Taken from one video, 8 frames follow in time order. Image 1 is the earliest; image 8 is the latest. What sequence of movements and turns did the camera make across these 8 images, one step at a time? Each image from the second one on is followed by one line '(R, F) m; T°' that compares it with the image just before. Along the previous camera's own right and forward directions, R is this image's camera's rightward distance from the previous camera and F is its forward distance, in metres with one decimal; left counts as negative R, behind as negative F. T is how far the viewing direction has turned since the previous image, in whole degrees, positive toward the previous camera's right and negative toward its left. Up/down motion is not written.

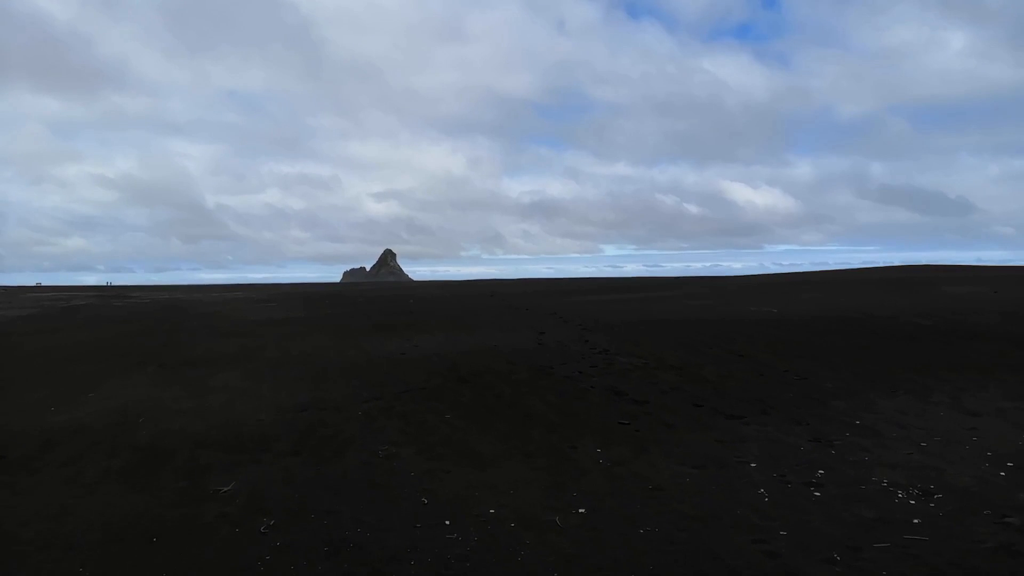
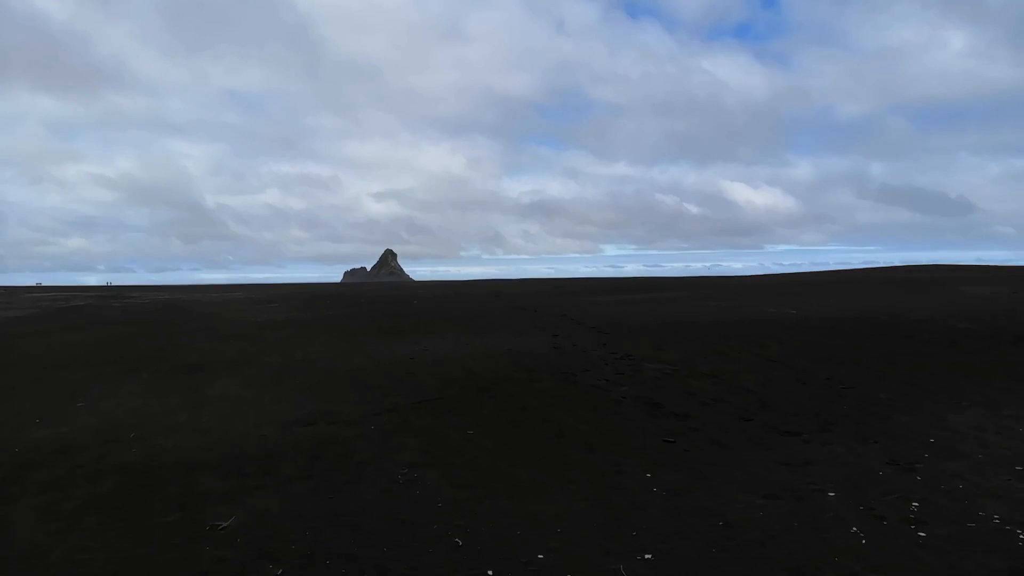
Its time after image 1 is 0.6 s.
(-0.3, +0.8) m; 0°
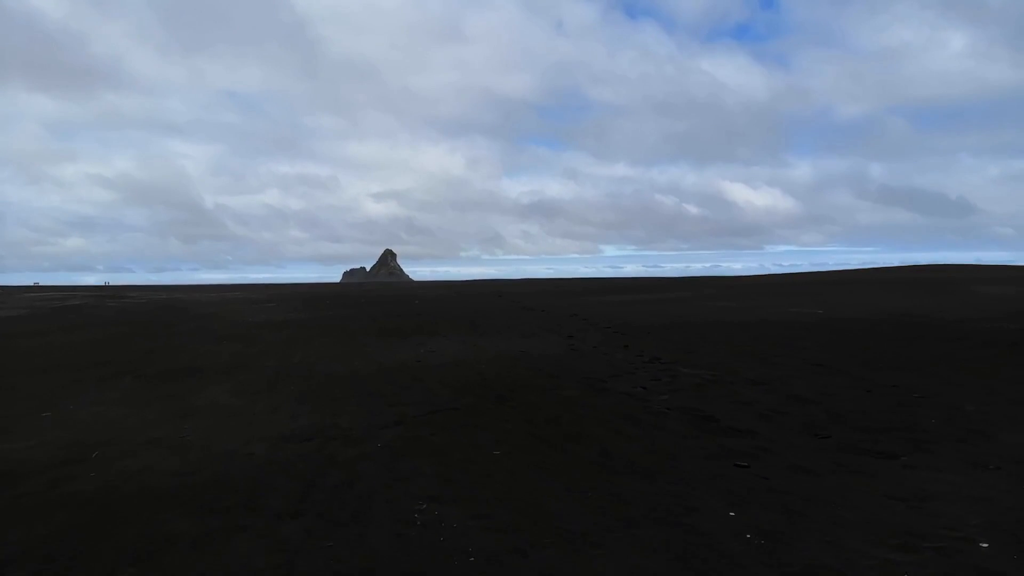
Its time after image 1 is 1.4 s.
(-0.3, +1.3) m; 0°
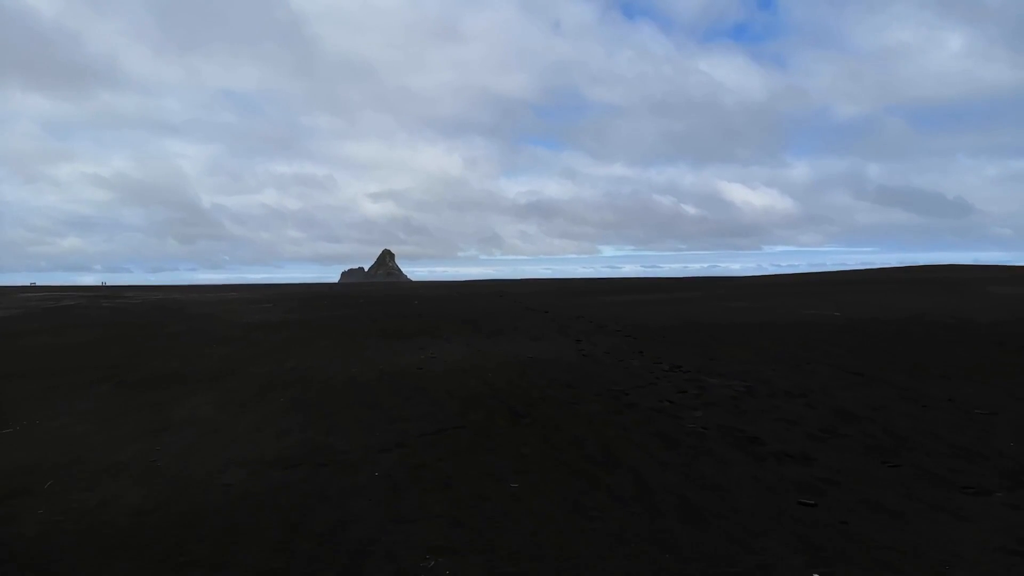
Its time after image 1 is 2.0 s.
(-0.2, +1.0) m; 0°
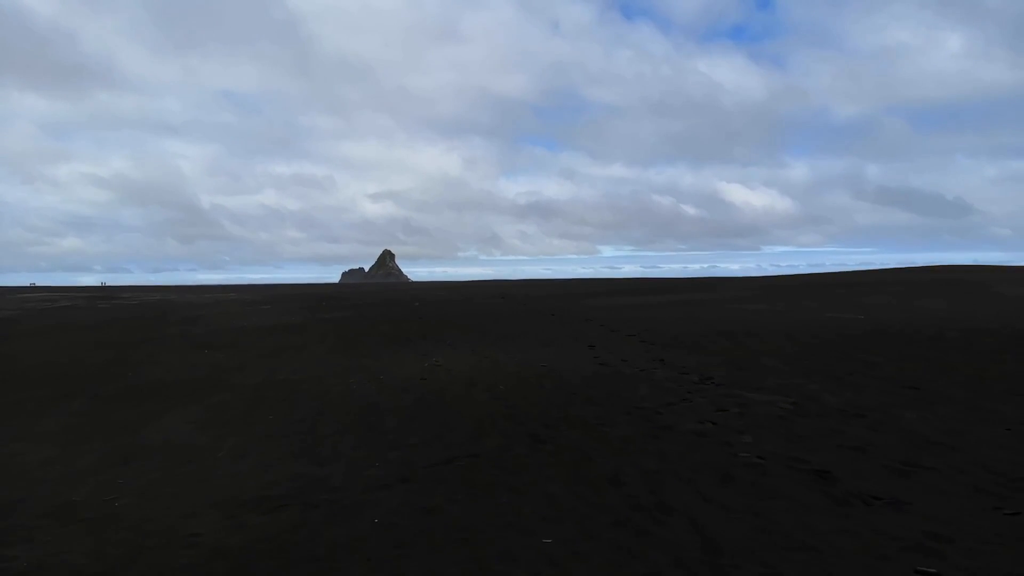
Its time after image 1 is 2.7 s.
(-0.2, +1.1) m; 0°
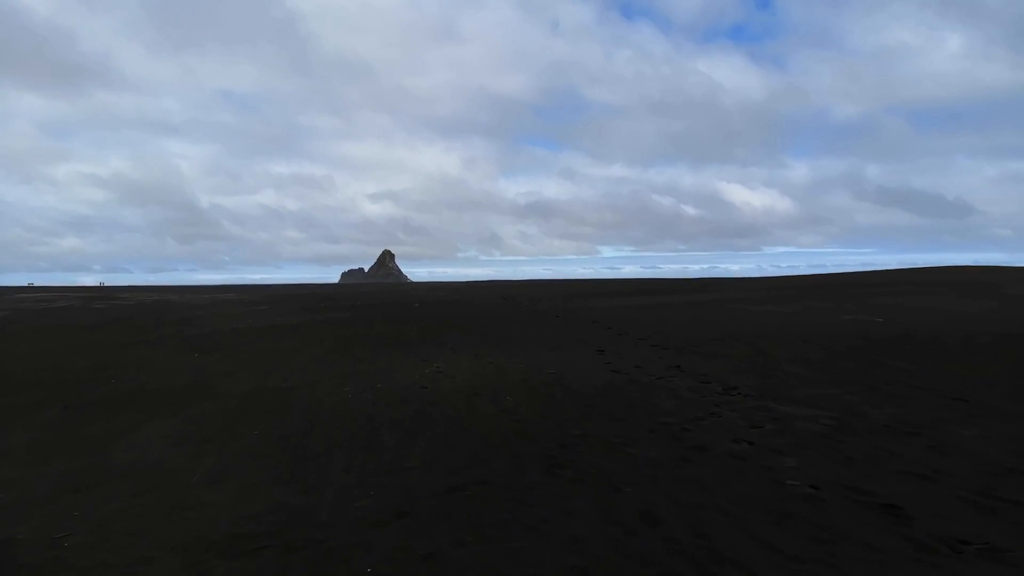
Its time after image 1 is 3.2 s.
(-0.1, +0.8) m; 0°
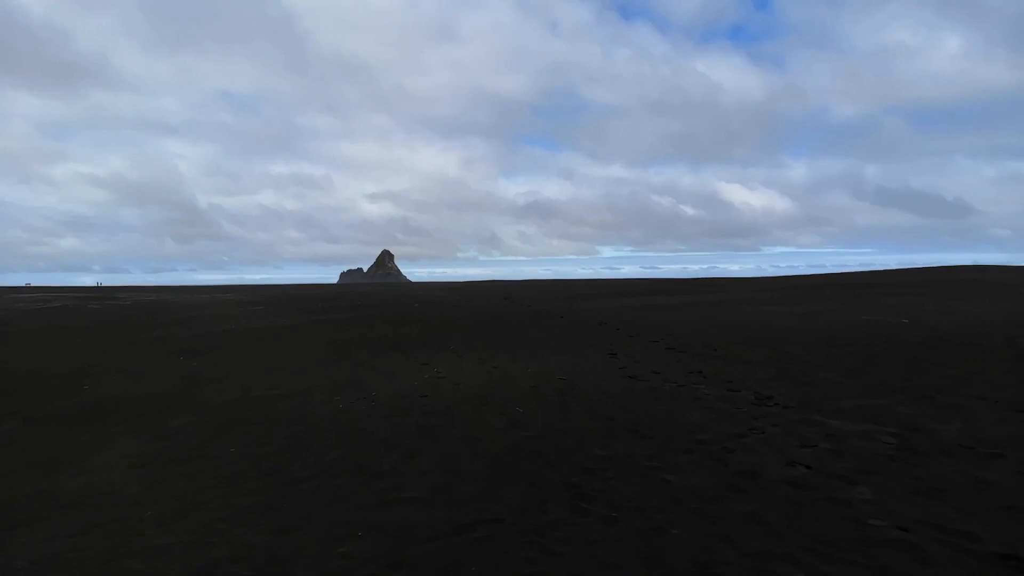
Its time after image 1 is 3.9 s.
(-0.1, +1.0) m; 0°
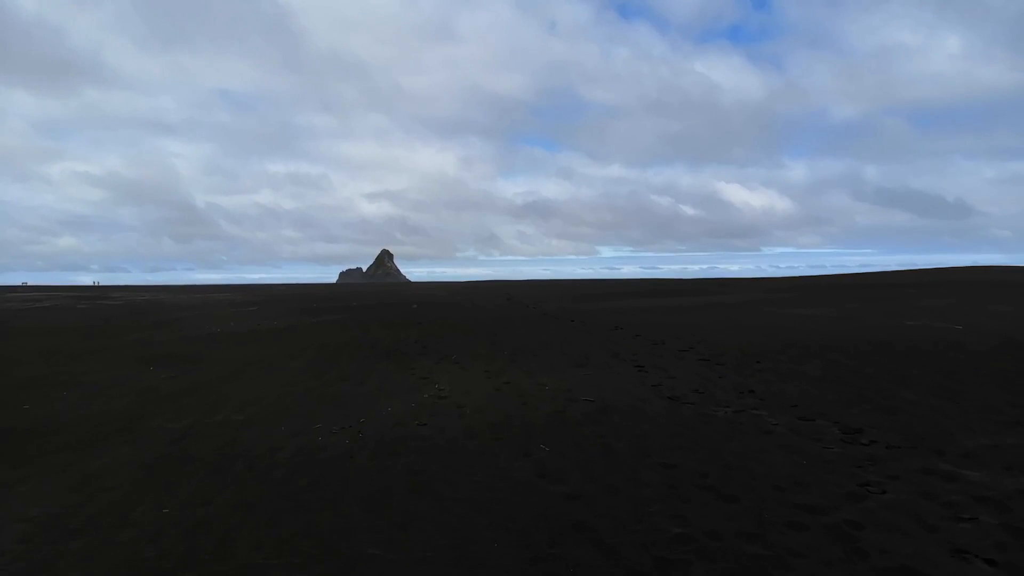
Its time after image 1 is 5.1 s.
(-0.2, +1.9) m; 0°
